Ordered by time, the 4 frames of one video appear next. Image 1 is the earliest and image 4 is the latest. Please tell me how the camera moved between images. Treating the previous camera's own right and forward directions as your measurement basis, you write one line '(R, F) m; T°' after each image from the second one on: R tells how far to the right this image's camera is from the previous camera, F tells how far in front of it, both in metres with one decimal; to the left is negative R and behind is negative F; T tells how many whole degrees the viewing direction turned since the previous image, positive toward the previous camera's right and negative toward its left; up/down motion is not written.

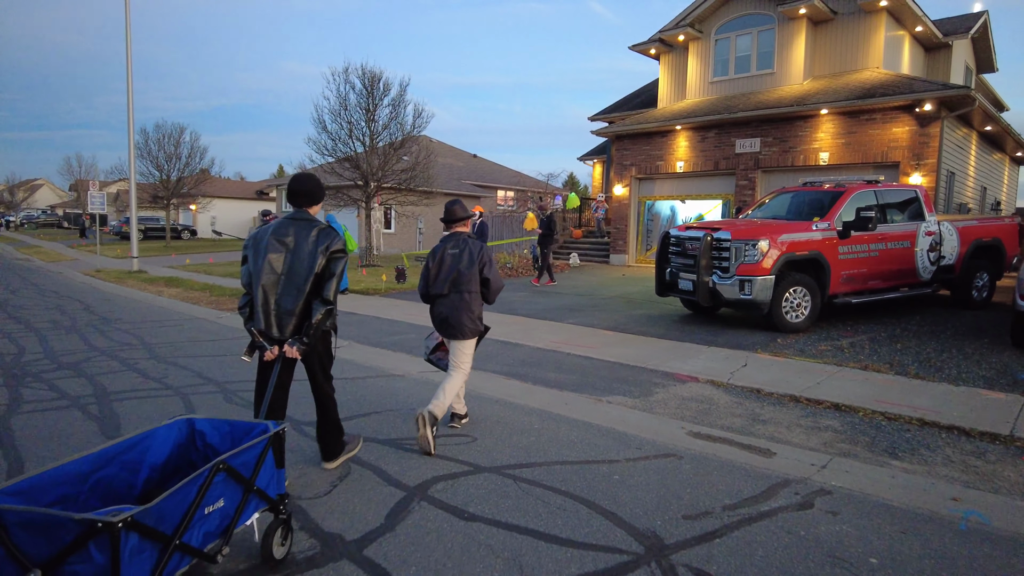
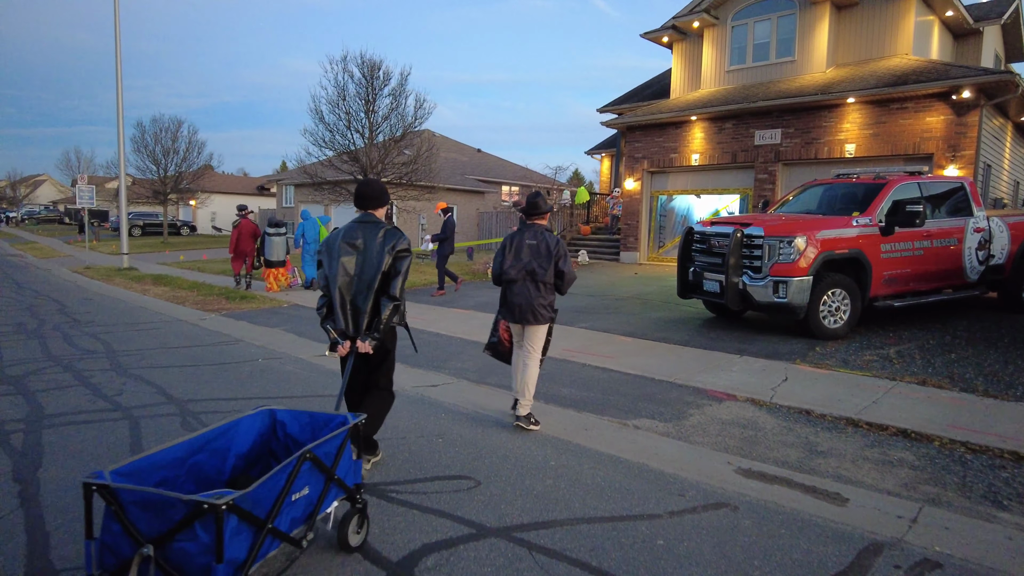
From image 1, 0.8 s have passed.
(-0.1, +0.9) m; 0°
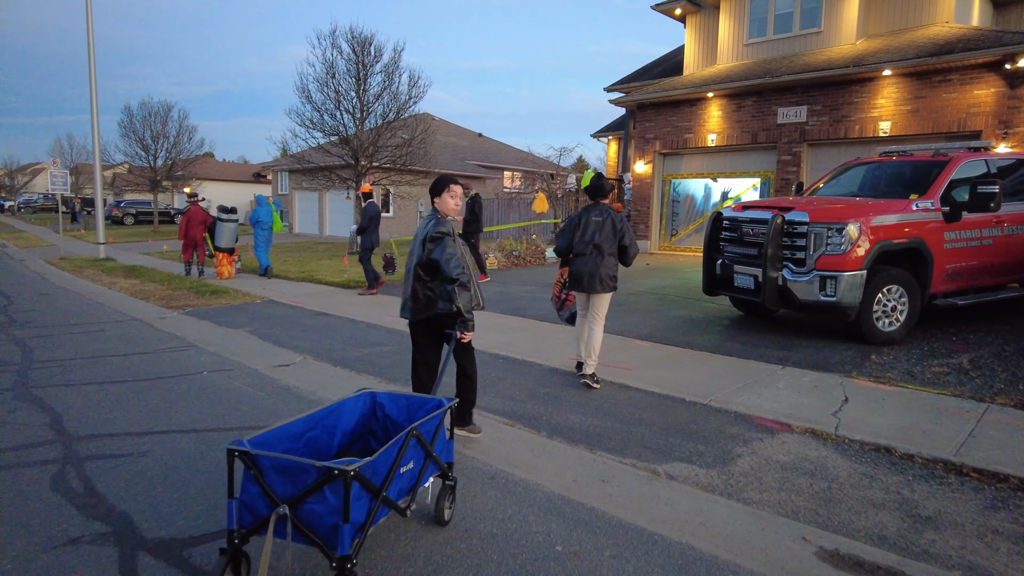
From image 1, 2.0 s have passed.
(+0.1, +1.3) m; 0°
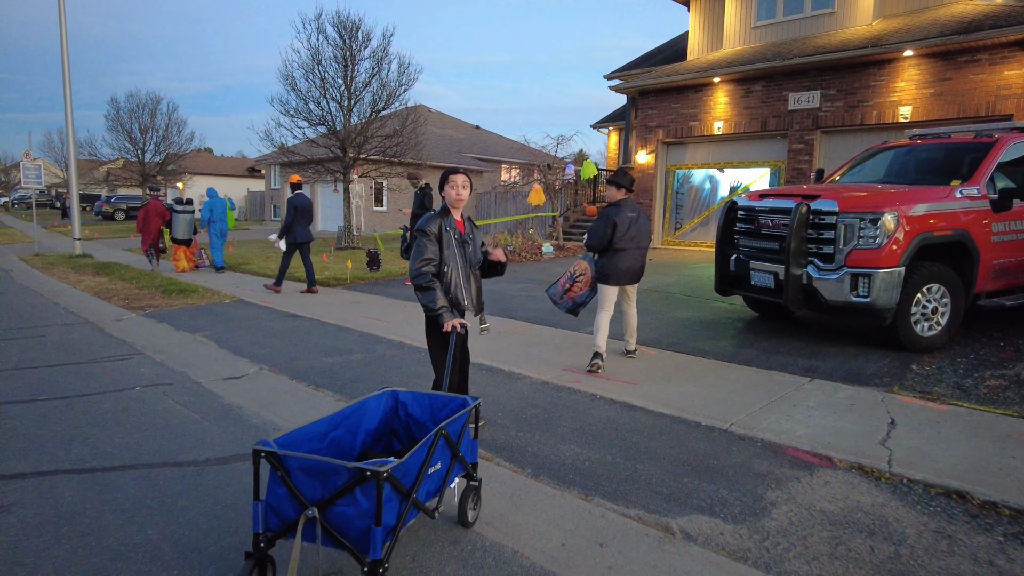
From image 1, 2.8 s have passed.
(+0.1, +0.9) m; 0°
